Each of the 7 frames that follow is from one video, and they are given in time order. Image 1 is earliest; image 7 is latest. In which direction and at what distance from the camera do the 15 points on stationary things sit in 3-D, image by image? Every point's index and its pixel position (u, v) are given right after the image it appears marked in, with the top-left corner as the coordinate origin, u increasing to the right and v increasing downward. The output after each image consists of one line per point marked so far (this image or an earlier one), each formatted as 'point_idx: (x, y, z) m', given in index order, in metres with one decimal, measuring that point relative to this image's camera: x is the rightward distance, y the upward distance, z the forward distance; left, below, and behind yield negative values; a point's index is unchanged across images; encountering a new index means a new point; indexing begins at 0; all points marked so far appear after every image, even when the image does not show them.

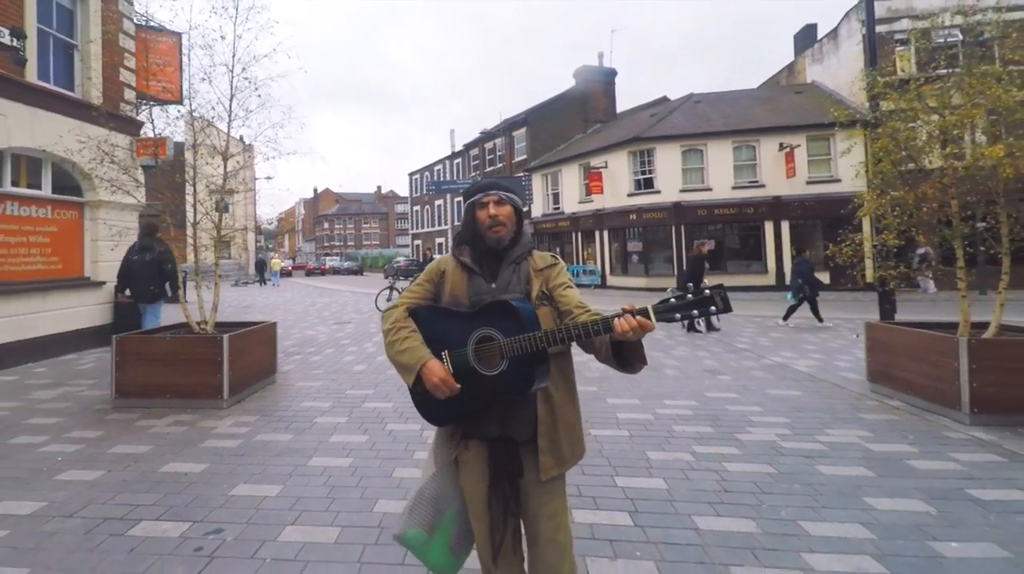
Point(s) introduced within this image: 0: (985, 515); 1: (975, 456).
0: (+3.4, -1.6, +3.6) m
1: (+4.2, -1.5, +4.6) m
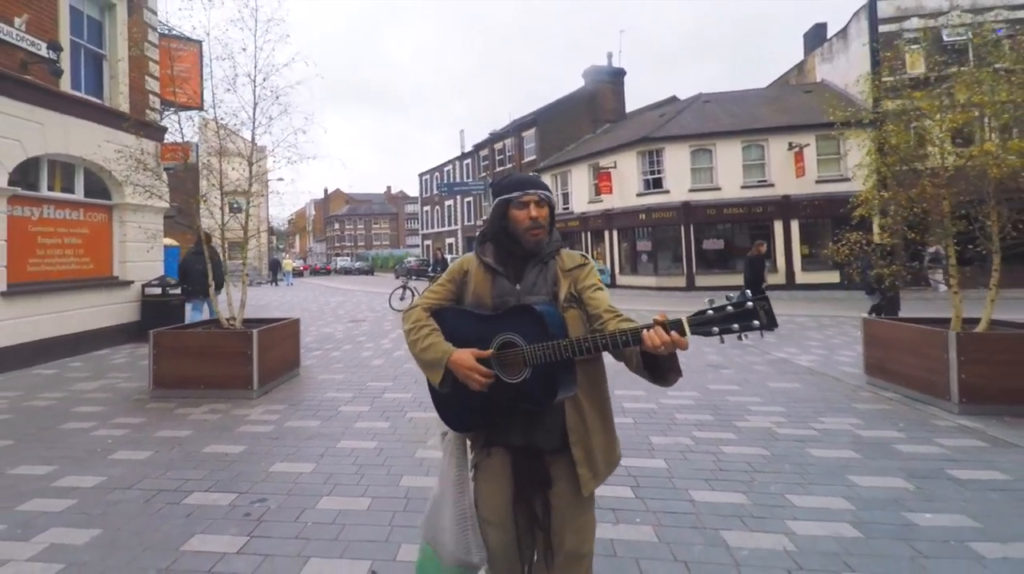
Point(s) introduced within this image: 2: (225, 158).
0: (+3.5, -1.5, +3.9) m
1: (+4.3, -1.5, +4.9) m
2: (-4.7, +2.2, +8.5) m
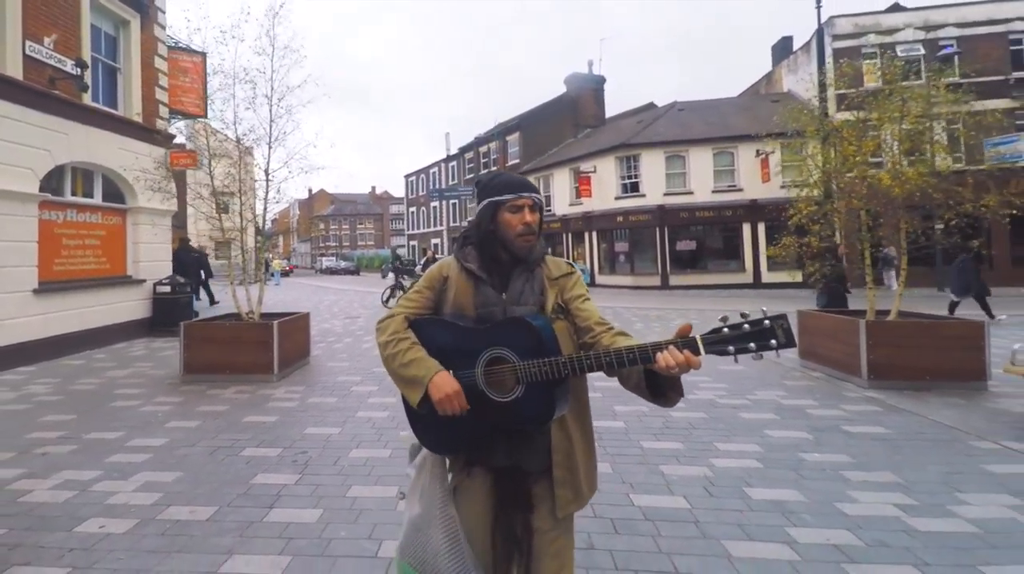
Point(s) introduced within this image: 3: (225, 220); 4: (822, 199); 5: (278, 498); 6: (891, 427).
0: (+3.4, -1.5, +5.1) m
1: (+4.1, -1.4, +6.0) m
2: (-5.0, +2.2, +9.4) m
3: (-5.4, +1.3, +9.7) m
4: (+5.4, +1.6, +9.2) m
5: (-1.8, -1.6, +3.9) m
6: (+4.0, -1.5, +5.4) m
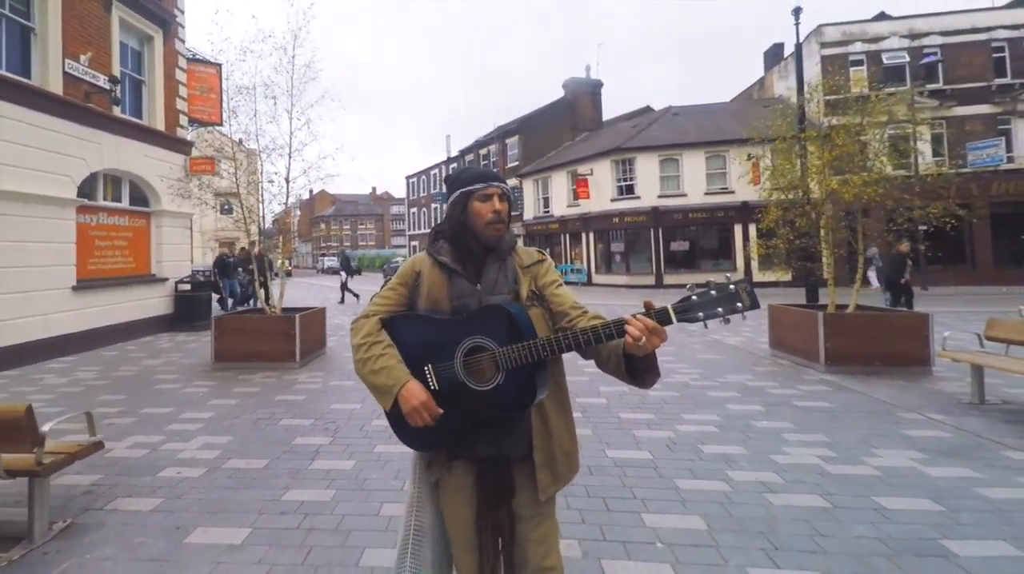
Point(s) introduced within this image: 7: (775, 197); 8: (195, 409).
0: (+3.3, -1.4, +6.0) m
1: (+4.1, -1.4, +6.9) m
2: (-5.0, +2.3, +10.2) m
3: (-5.5, +1.3, +10.6) m
4: (+5.4, +1.6, +10.1) m
5: (-1.8, -1.6, +4.8) m
6: (+4.0, -1.4, +6.3) m
7: (+5.3, +1.8, +10.2) m
8: (-4.0, -1.5, +6.3) m
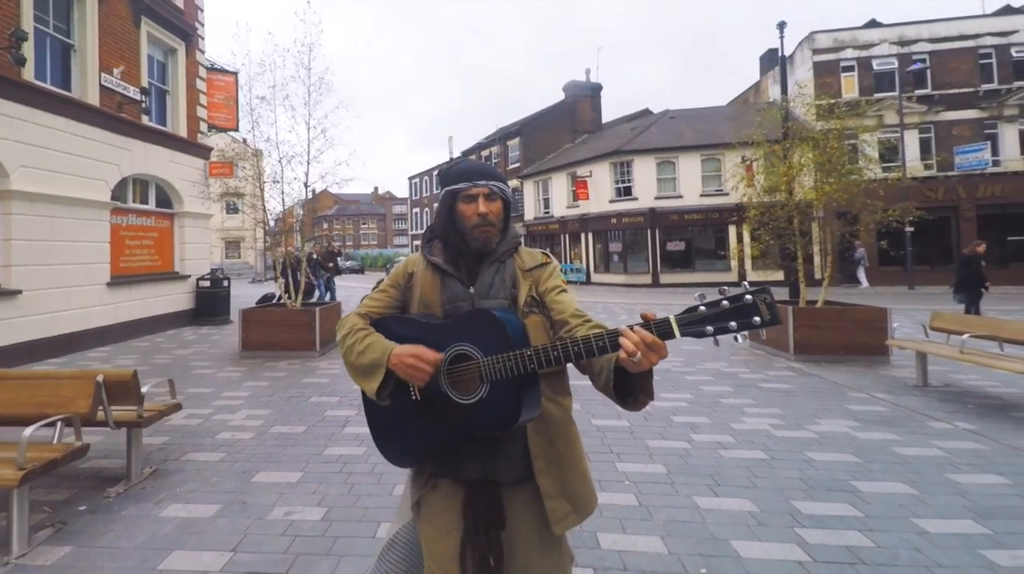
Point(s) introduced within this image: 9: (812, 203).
0: (+3.3, -1.4, +6.8) m
1: (+4.1, -1.3, +7.7) m
2: (-5.0, +2.3, +11.1) m
3: (-5.4, +1.4, +11.4) m
4: (+5.4, +1.7, +10.9) m
5: (-1.8, -1.5, +5.6) m
6: (+4.0, -1.4, +7.1) m
7: (+5.3, +1.9, +11.0) m
8: (-4.0, -1.4, +7.2) m
9: (+5.8, +1.7, +9.8) m
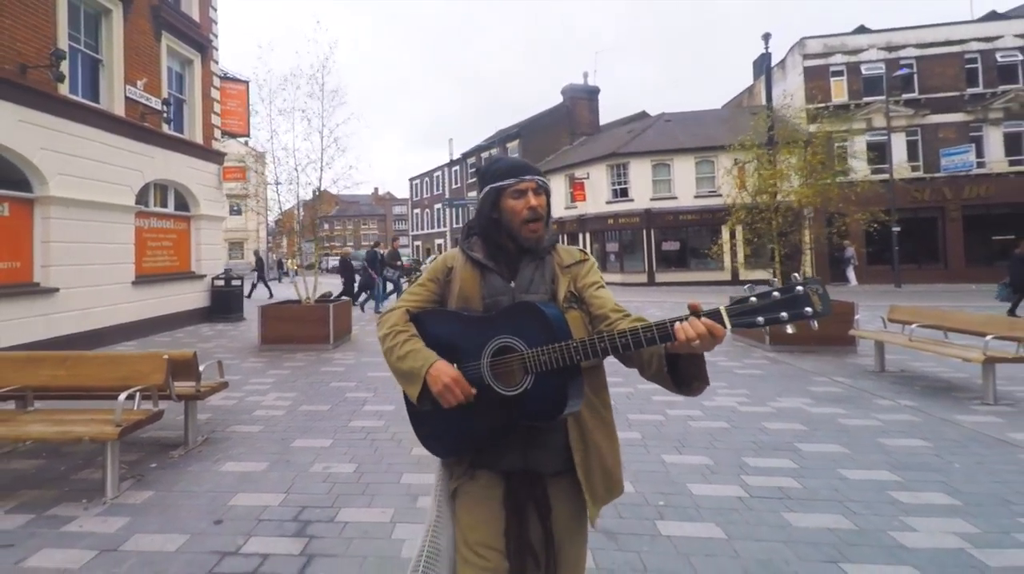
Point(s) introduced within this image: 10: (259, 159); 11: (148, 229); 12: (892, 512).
0: (+3.3, -1.3, +7.6) m
1: (+4.1, -1.2, +8.5) m
2: (-5.0, +2.4, +11.8) m
3: (-5.5, +1.4, +12.2) m
4: (+5.4, +1.8, +11.7) m
5: (-1.9, -1.4, +6.4) m
6: (+4.0, -1.3, +7.9) m
7: (+5.3, +1.9, +11.8) m
8: (-4.0, -1.4, +7.9) m
9: (+5.8, +1.7, +10.6) m
10: (-5.0, +2.7, +11.9) m
11: (-8.9, +1.4, +12.5) m
12: (+2.8, -1.6, +3.7) m
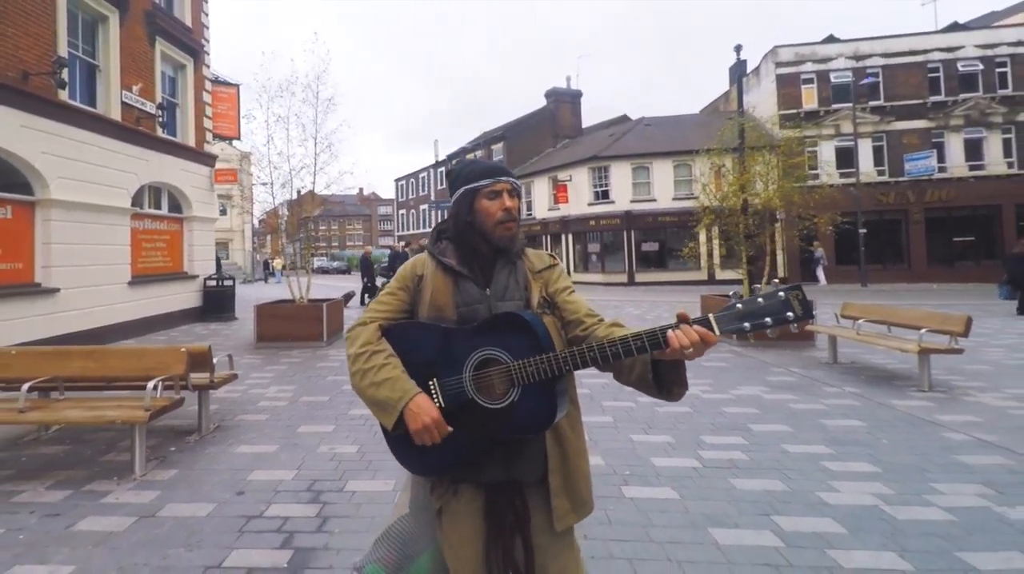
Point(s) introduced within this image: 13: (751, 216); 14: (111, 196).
0: (+3.1, -1.3, +8.2) m
1: (+3.8, -1.2, +9.2) m
2: (-5.4, +2.4, +12.2) m
3: (-5.9, +1.4, +12.6) m
4: (+5.0, +1.8, +12.4) m
5: (-2.1, -1.4, +6.9) m
6: (+3.7, -1.3, +8.6) m
7: (+4.9, +1.9, +12.5) m
8: (-4.2, -1.4, +8.4) m
9: (+5.5, +1.7, +11.4) m
10: (-5.4, +2.7, +12.3) m
11: (-9.3, +1.4, +12.8) m
12: (+2.7, -1.6, +4.4) m
13: (+5.5, +1.7, +12.1) m
14: (-9.1, +2.1, +11.4) m
